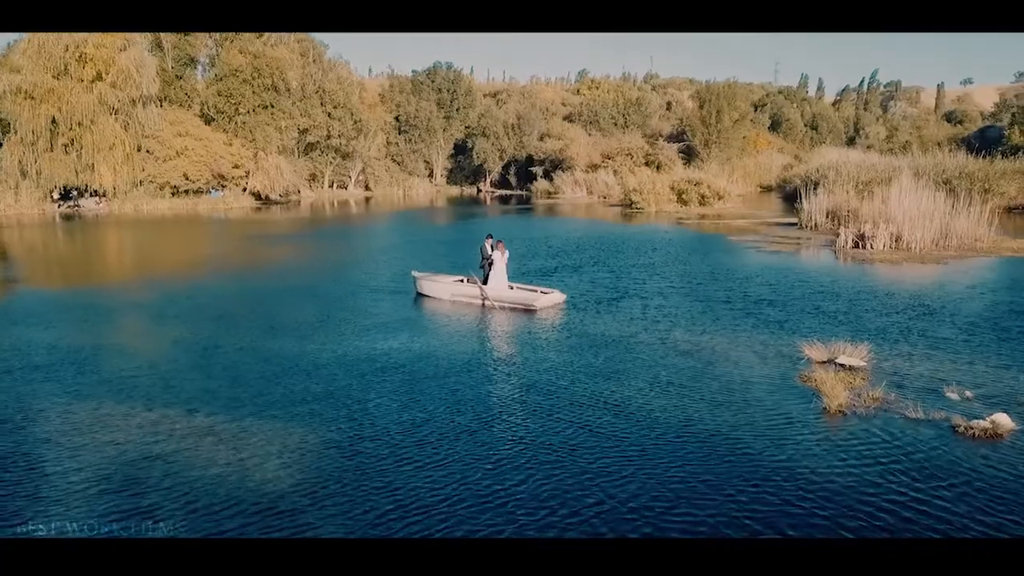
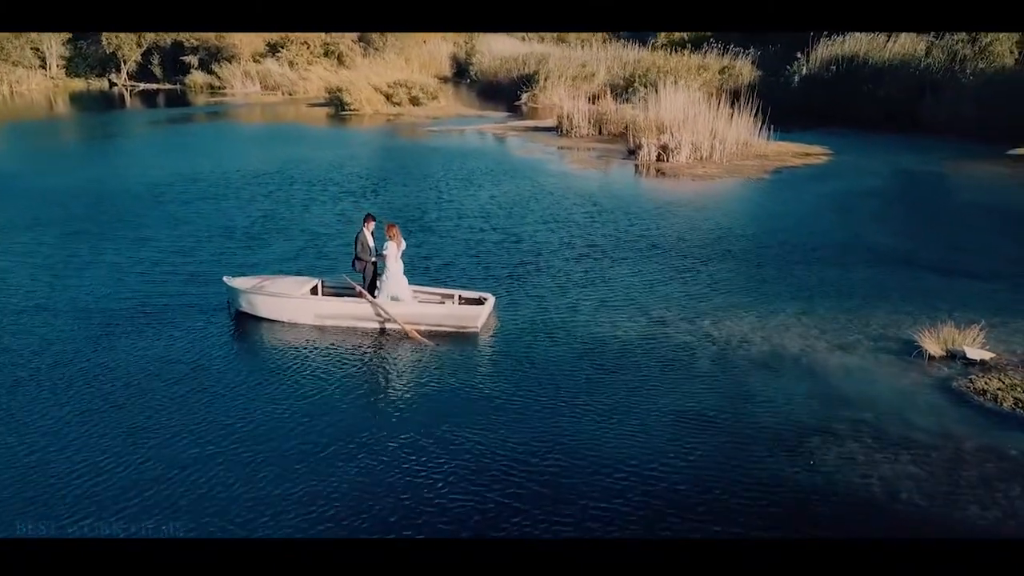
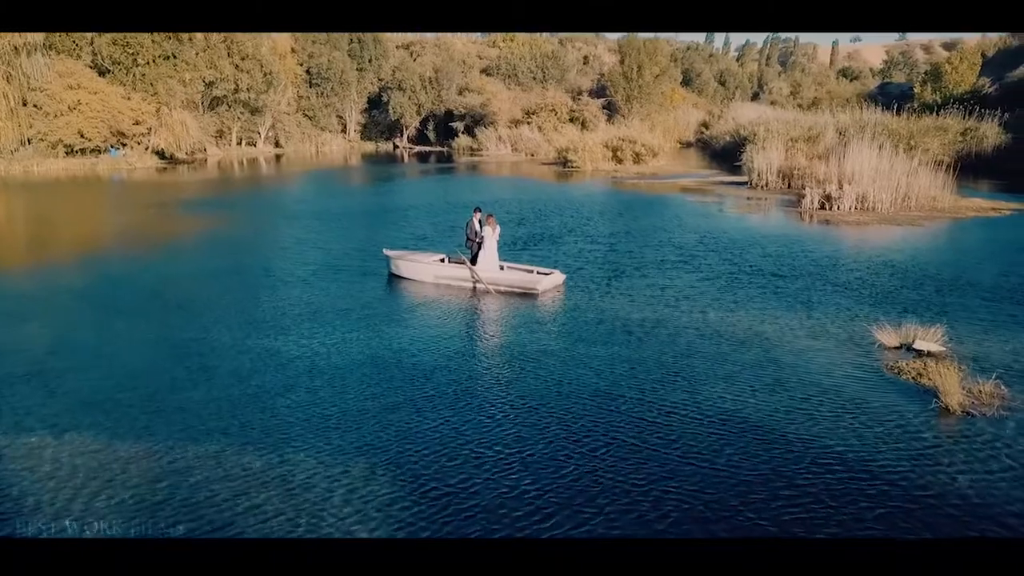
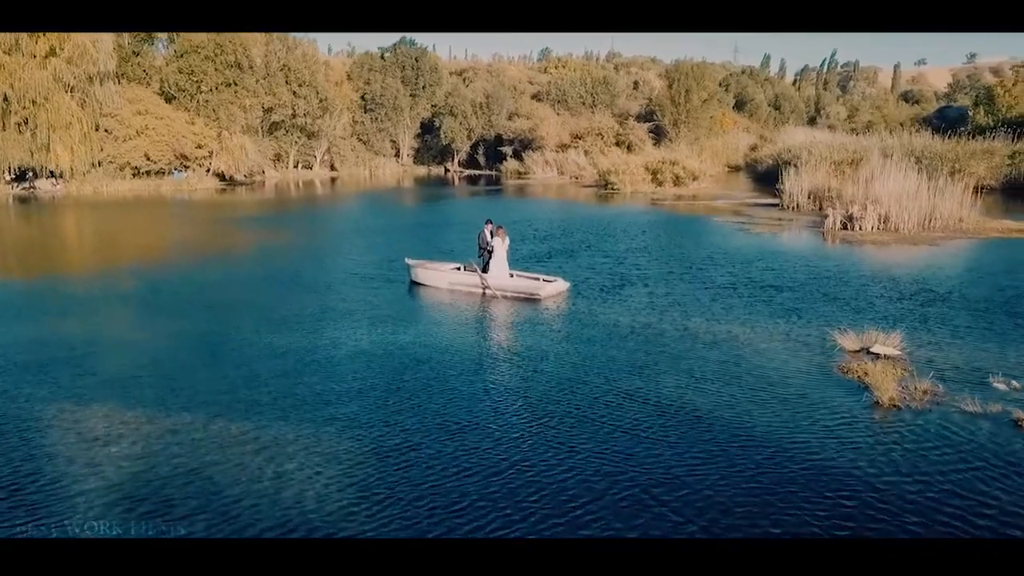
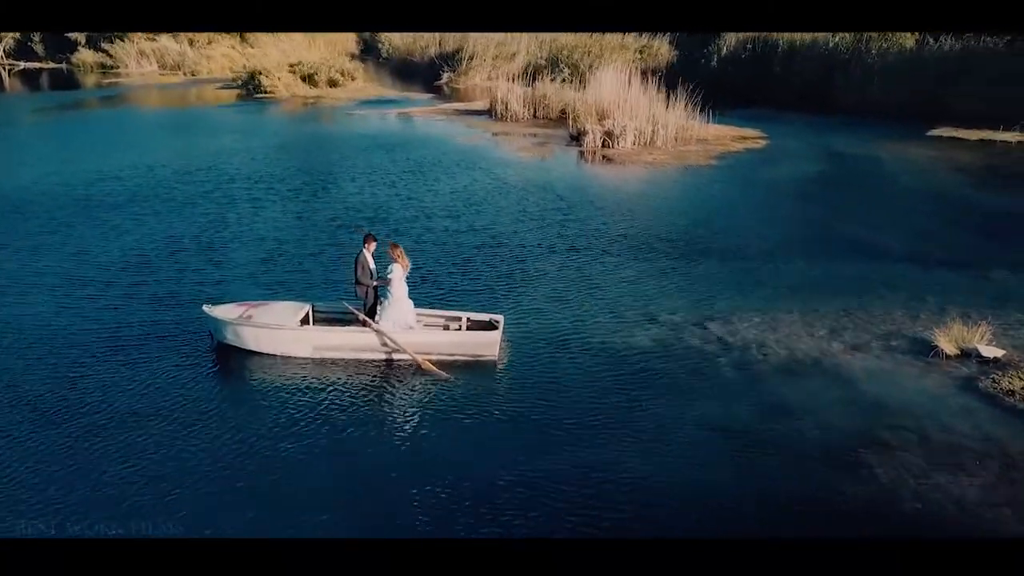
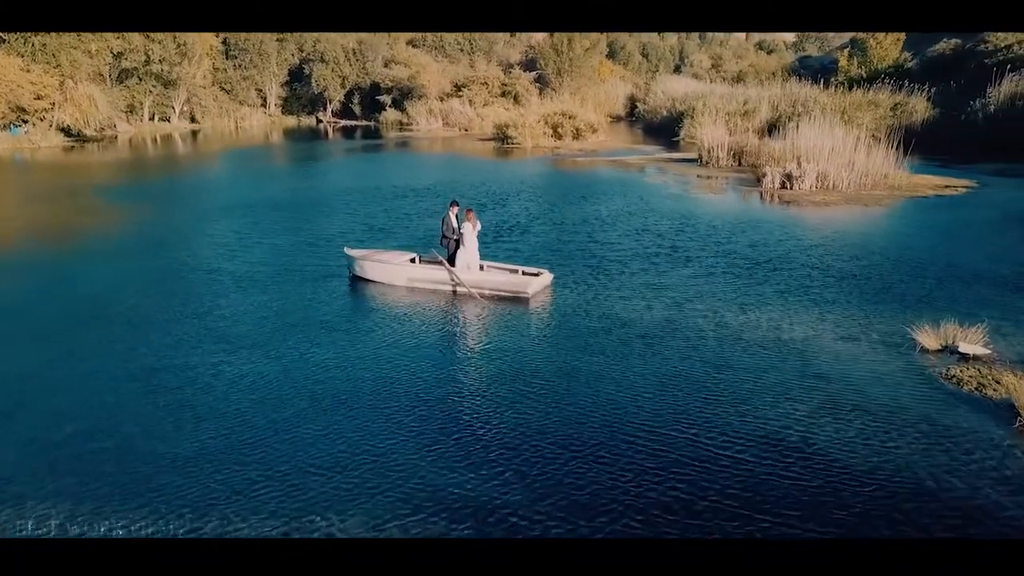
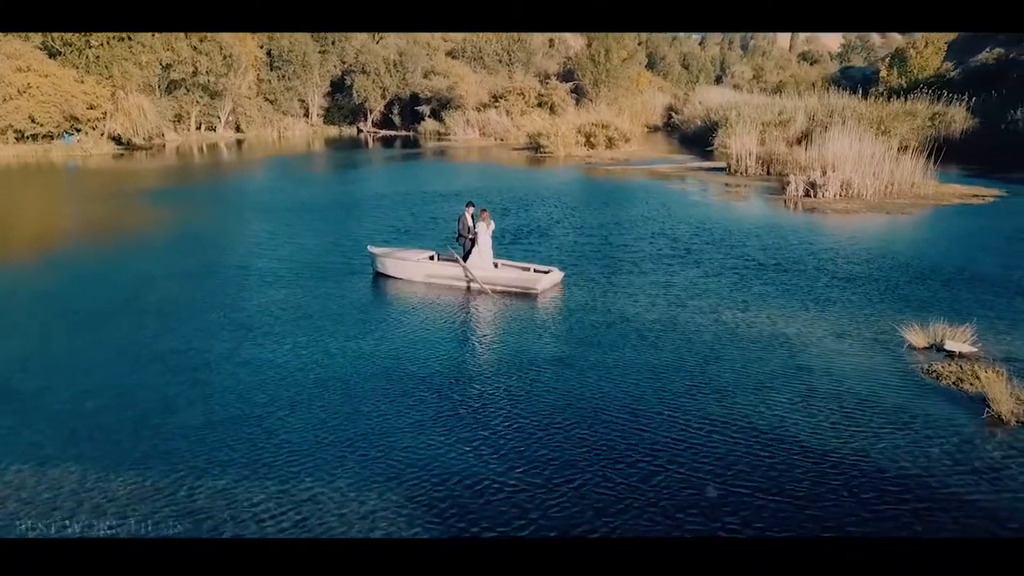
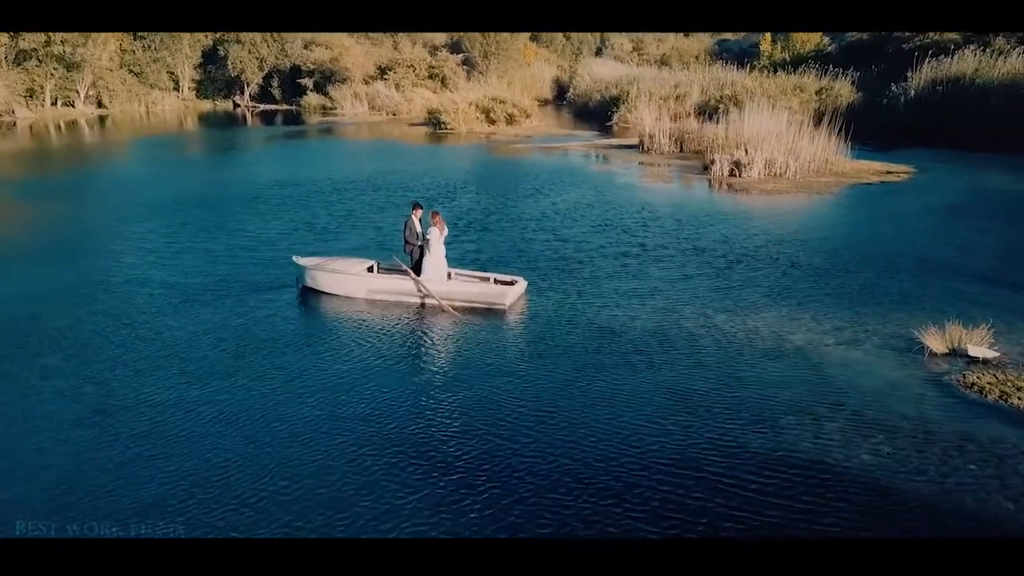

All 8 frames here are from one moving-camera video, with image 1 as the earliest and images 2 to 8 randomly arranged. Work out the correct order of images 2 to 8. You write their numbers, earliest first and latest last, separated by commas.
4, 3, 7, 6, 8, 2, 5
